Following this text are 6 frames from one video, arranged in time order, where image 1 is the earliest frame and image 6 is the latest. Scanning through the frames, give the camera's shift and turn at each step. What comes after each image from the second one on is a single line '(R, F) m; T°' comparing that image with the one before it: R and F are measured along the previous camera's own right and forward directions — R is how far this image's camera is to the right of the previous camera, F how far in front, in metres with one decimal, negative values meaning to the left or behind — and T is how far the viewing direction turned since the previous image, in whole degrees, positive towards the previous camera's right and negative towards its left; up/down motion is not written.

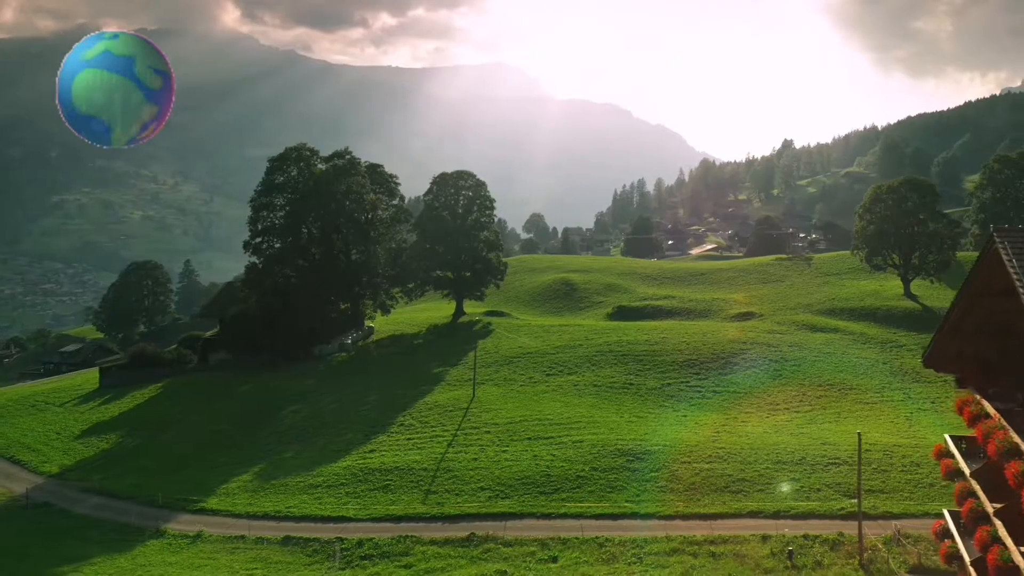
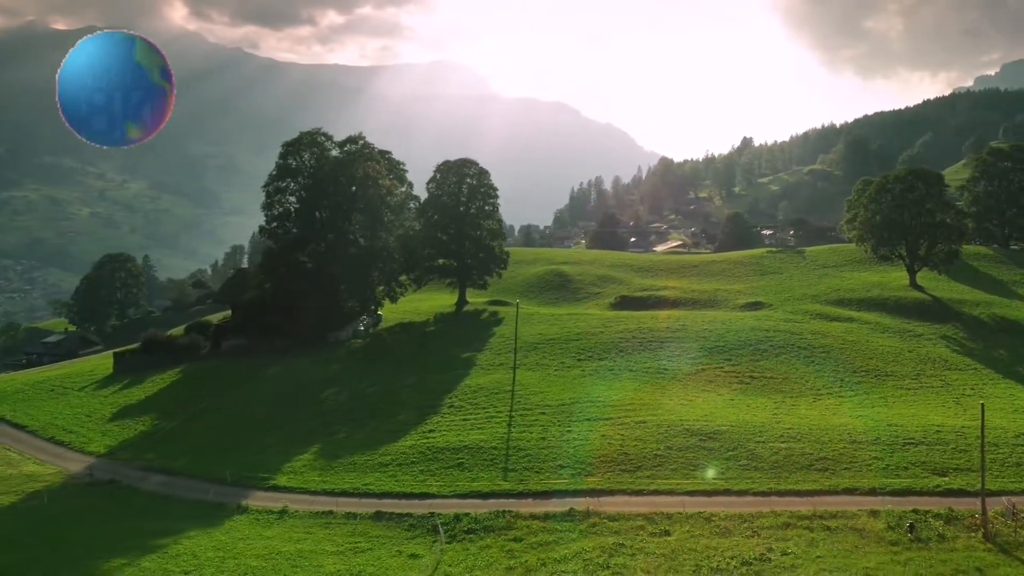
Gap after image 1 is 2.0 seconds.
(-3.0, +0.3) m; +1°
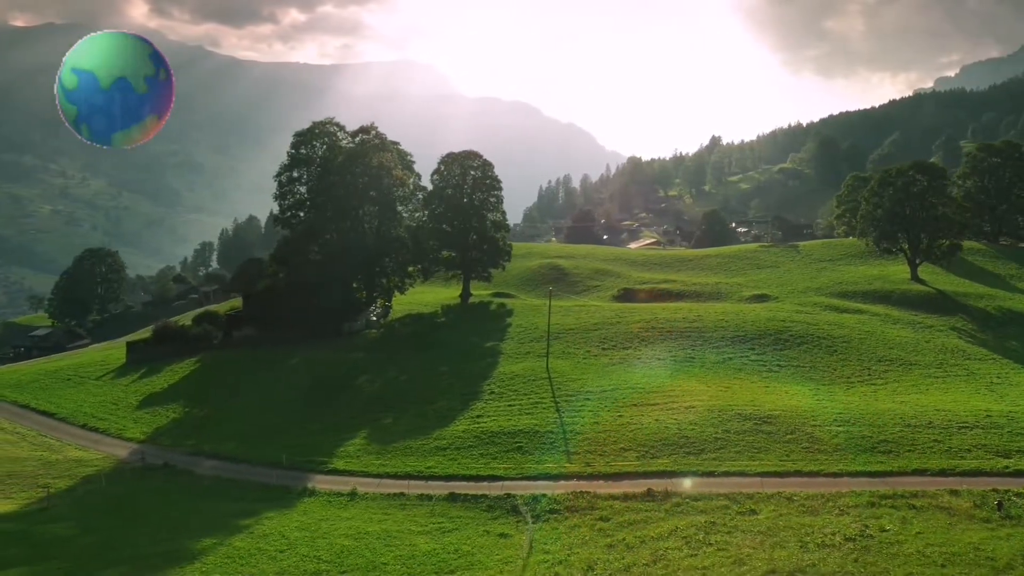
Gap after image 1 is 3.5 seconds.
(-2.3, 0.0) m; +1°
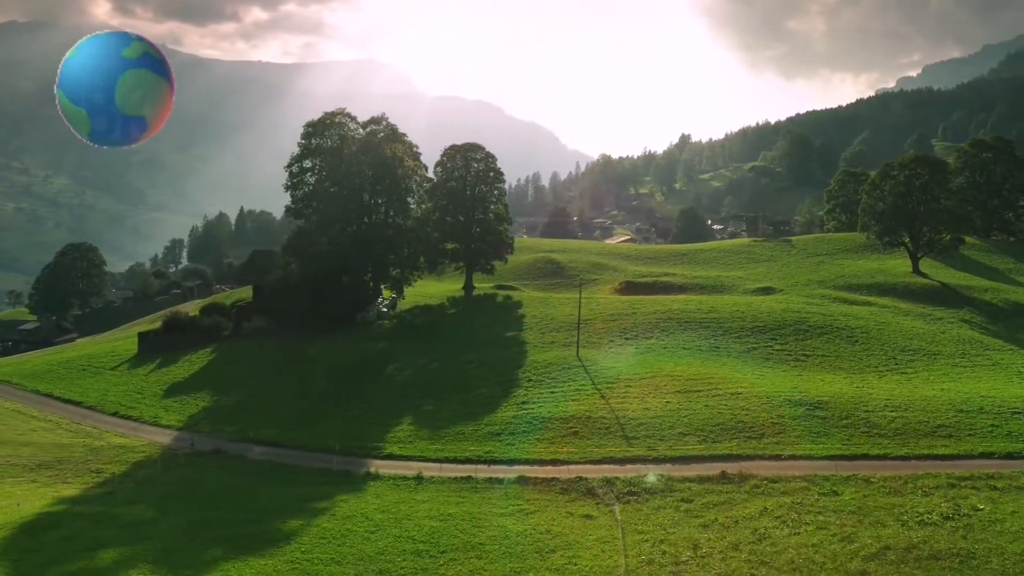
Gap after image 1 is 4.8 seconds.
(-2.2, +0.1) m; +1°
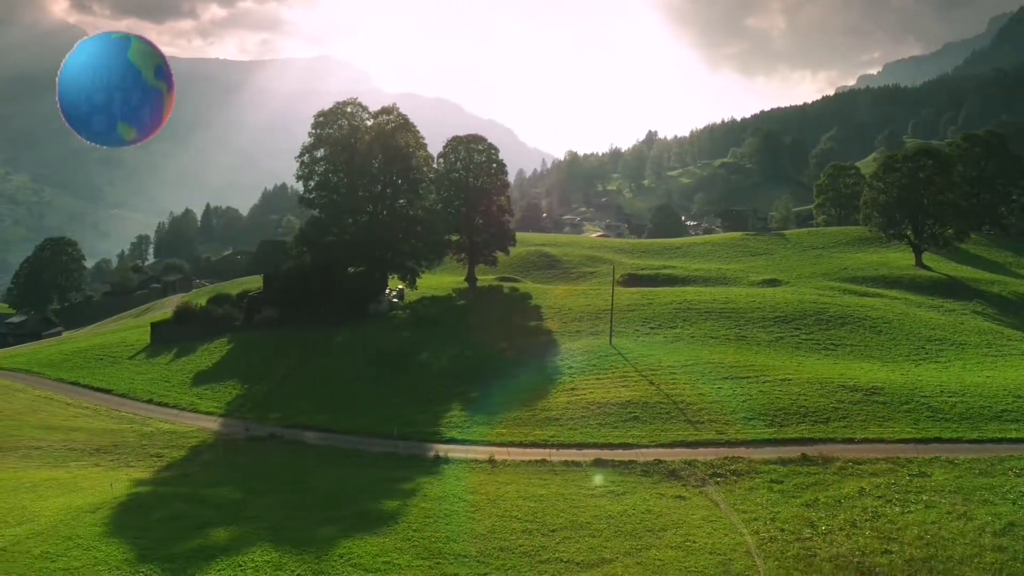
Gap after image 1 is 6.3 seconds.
(-2.4, +0.1) m; +1°
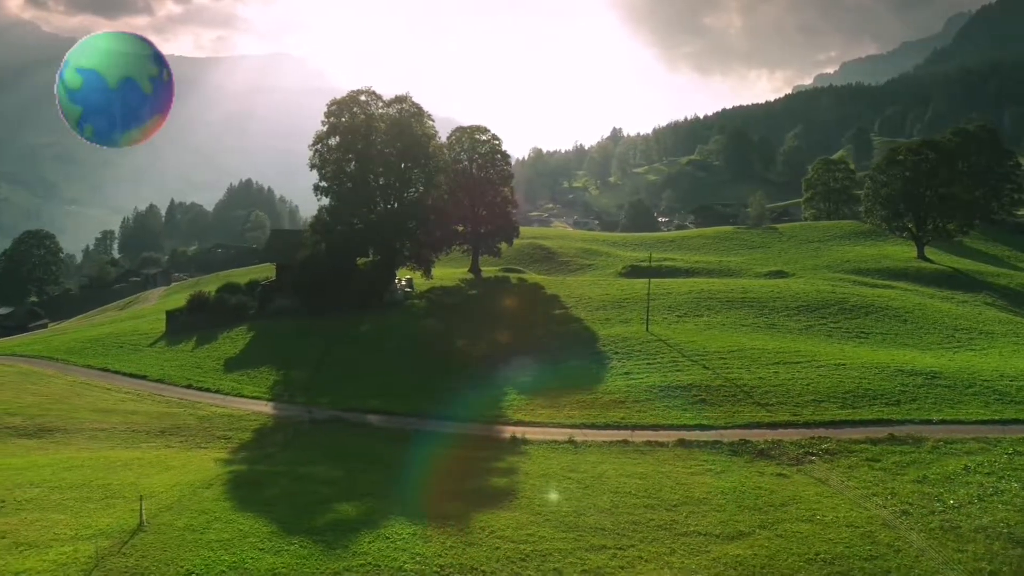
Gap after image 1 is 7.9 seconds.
(-2.6, +0.1) m; +1°
